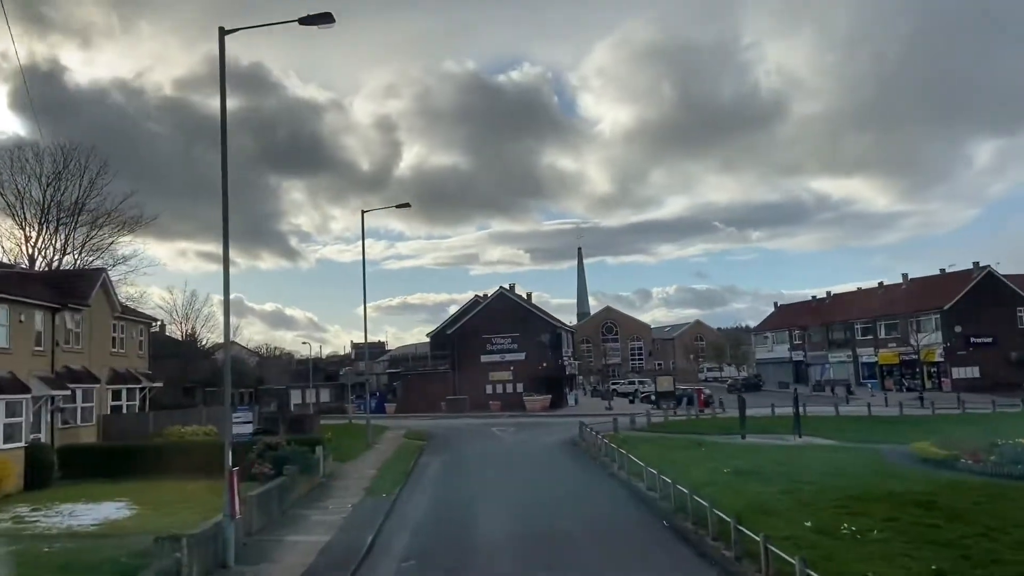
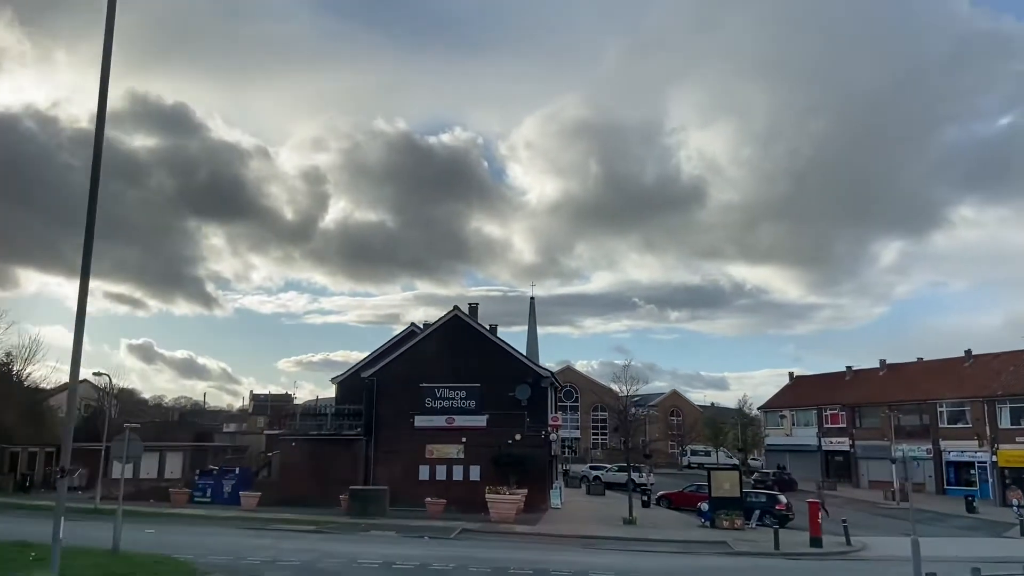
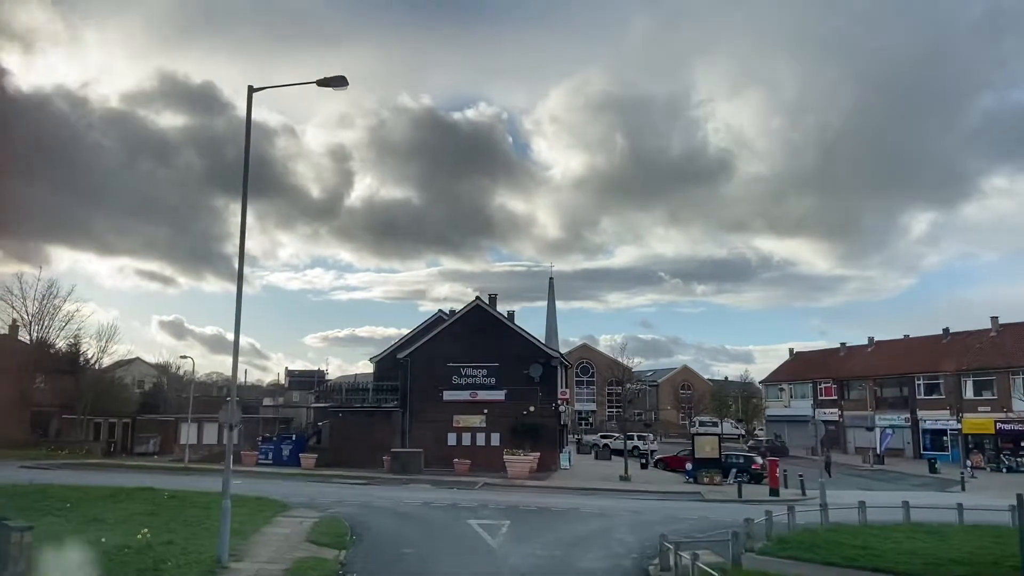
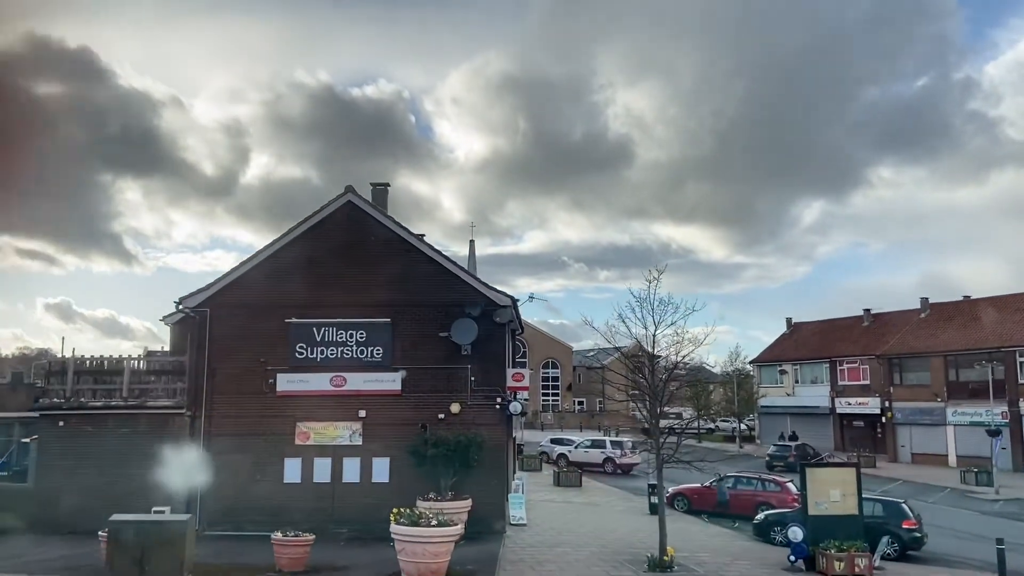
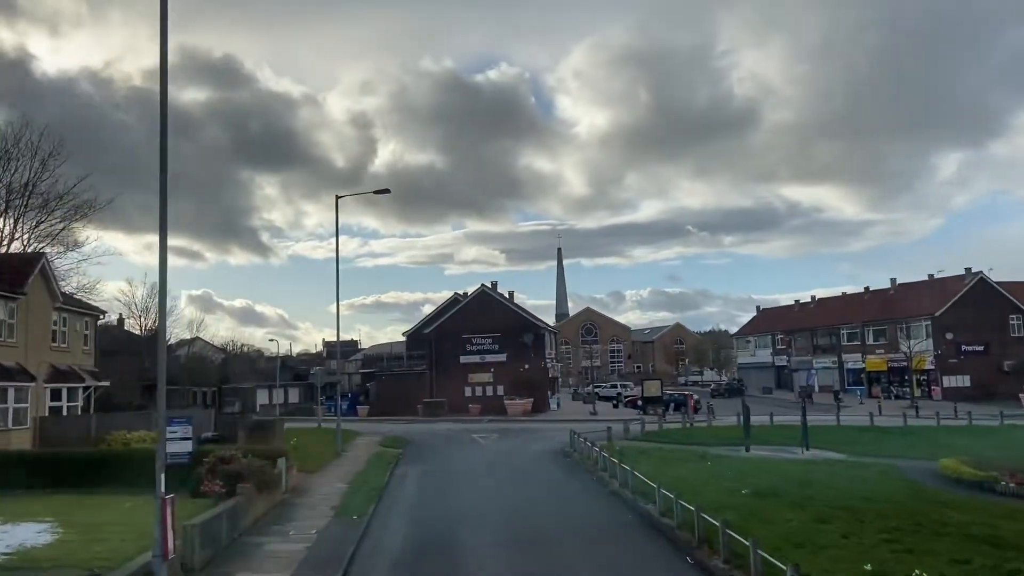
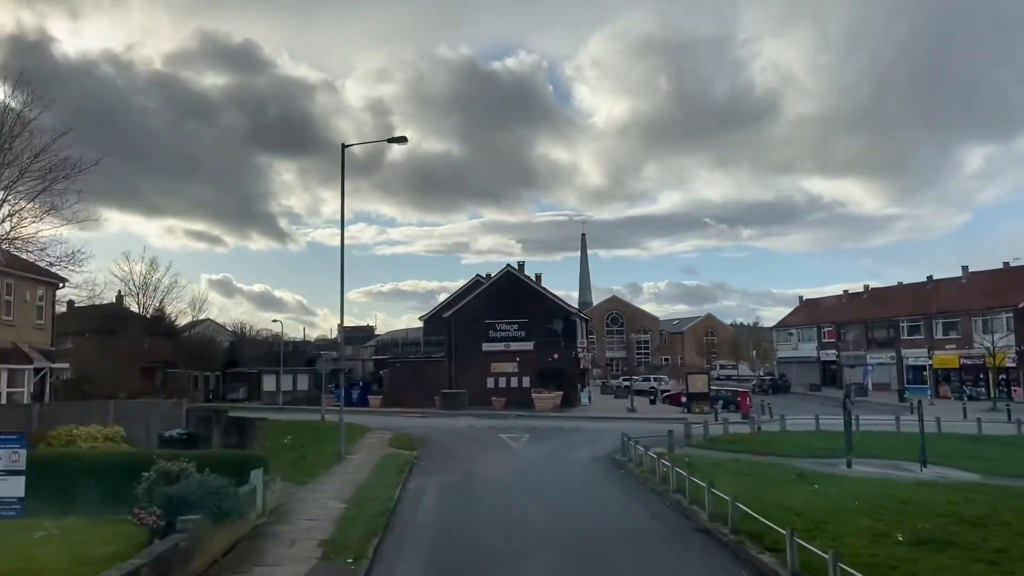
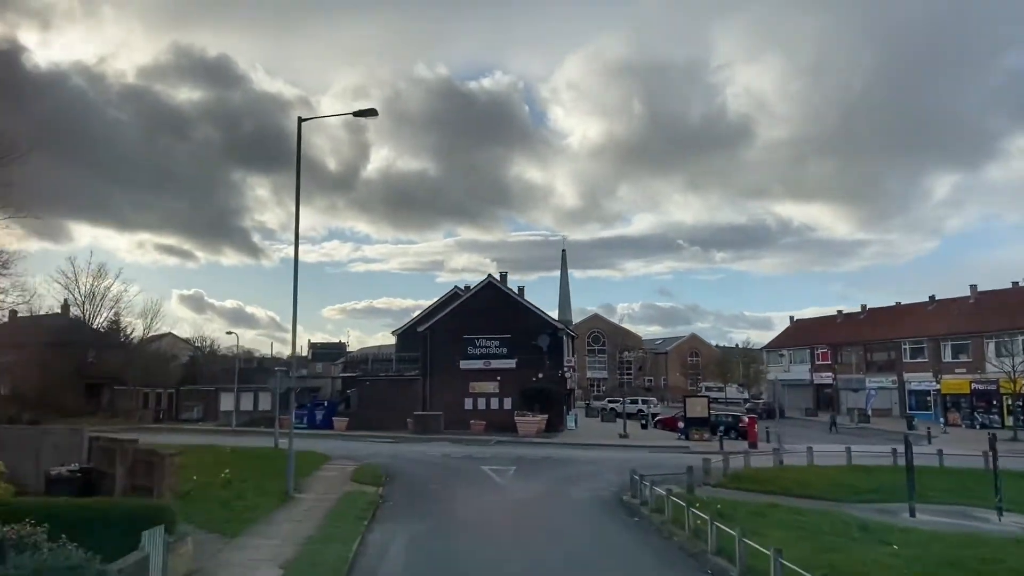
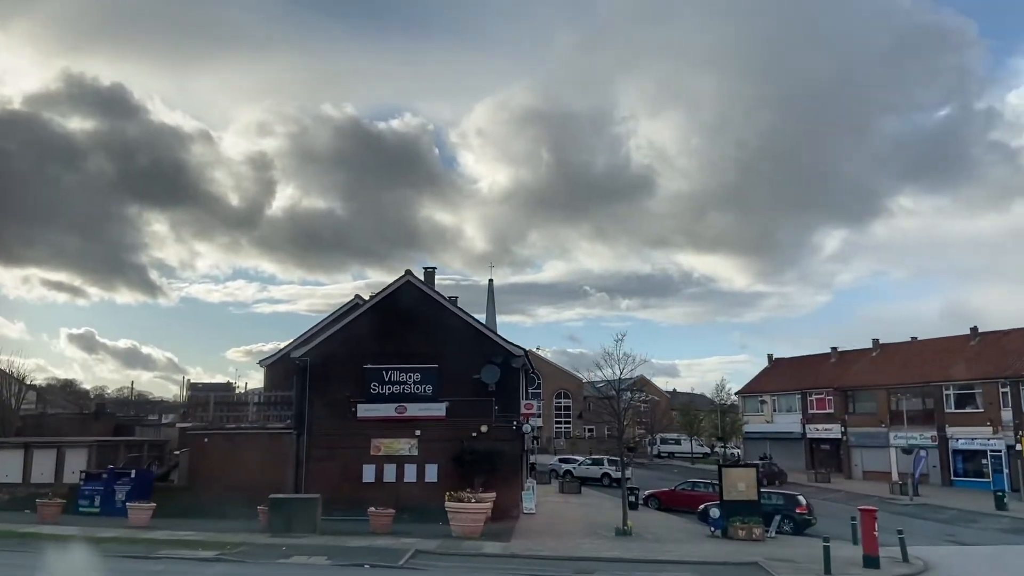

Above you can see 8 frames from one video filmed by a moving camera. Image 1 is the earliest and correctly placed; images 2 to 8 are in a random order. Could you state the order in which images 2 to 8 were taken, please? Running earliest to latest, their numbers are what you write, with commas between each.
5, 6, 7, 3, 2, 8, 4
